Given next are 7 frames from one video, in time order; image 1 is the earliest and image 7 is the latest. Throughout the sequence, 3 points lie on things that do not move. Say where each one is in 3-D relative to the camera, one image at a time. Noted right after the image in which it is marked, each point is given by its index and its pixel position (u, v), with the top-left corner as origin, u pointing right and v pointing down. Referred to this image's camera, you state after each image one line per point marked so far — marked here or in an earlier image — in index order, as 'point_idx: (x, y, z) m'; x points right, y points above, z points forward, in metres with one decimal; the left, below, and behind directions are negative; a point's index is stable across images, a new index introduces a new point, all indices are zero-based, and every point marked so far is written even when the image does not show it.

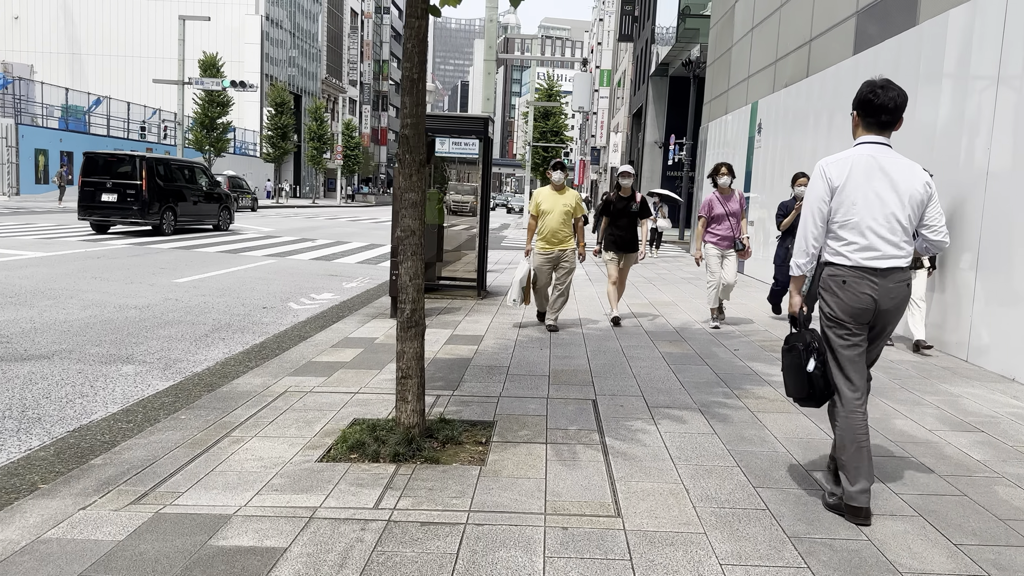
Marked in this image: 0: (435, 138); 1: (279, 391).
0: (-0.8, +1.5, +7.9) m
1: (-1.2, -0.5, +4.2) m
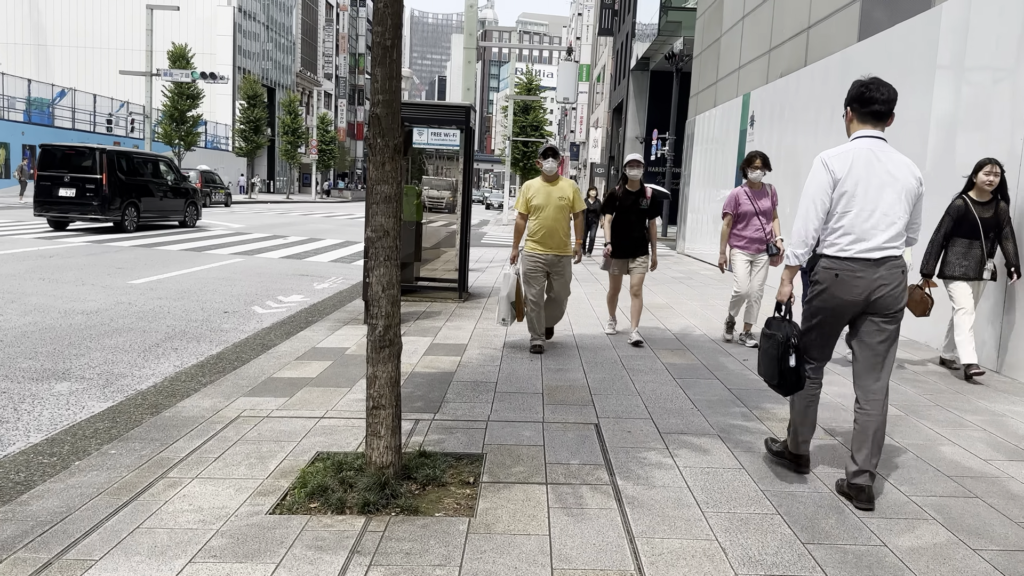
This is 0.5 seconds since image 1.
0: (-0.9, +1.5, +7.3) m
1: (-1.3, -0.6, +3.6) m
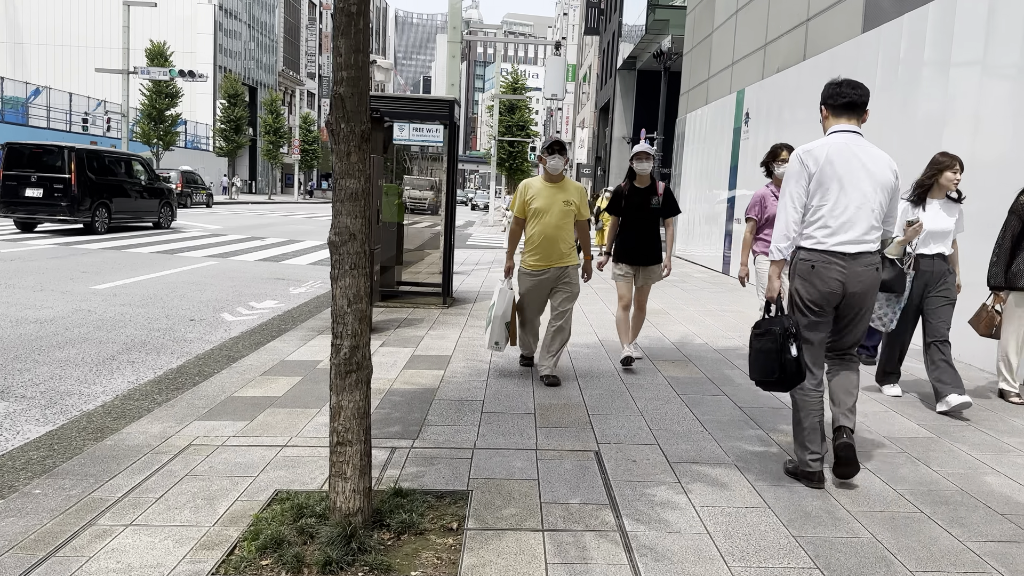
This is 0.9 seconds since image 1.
0: (-1.0, +1.4, +6.9) m
1: (-1.3, -0.6, +3.2) m
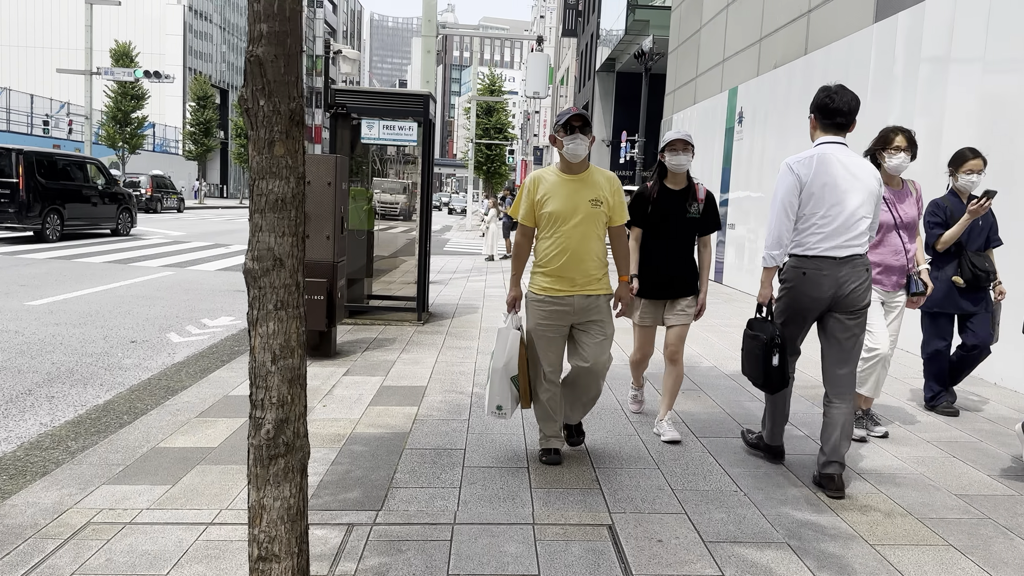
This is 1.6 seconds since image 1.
0: (-1.2, +1.3, +6.2) m
1: (-1.3, -0.7, +2.5) m
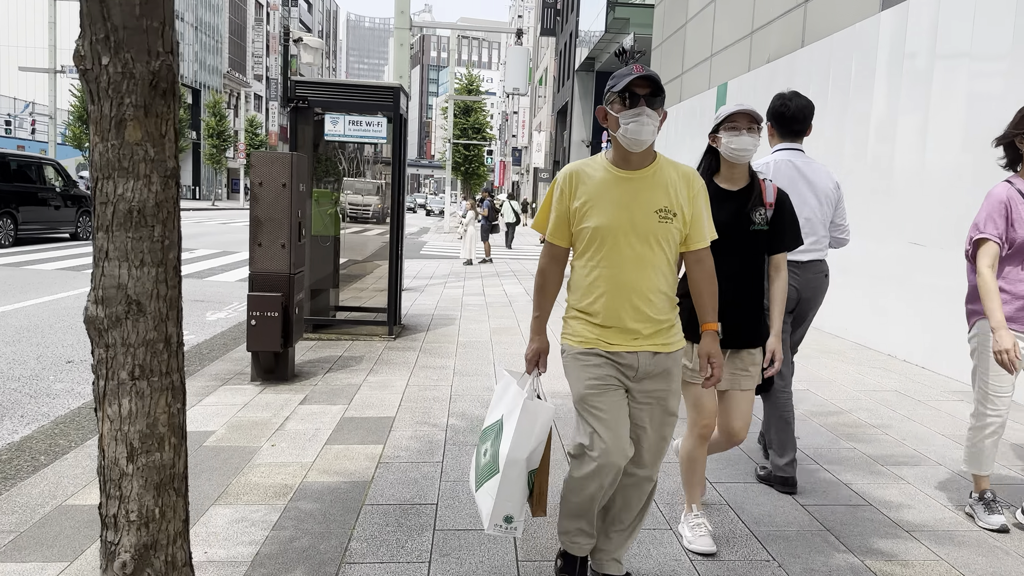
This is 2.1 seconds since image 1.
0: (-1.3, +1.2, +5.6) m
1: (-1.4, -0.8, +1.9) m
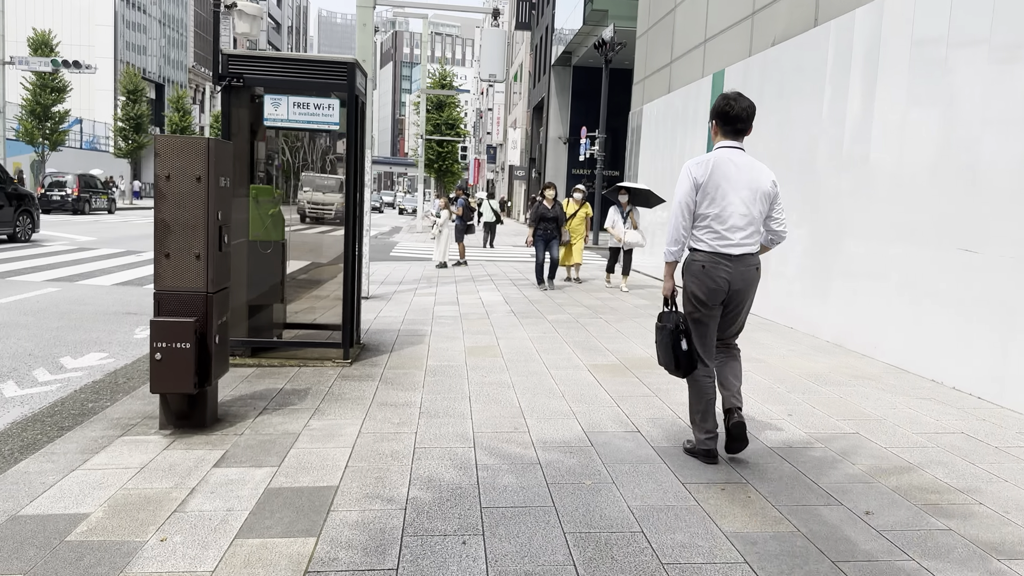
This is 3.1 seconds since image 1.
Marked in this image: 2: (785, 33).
0: (-1.5, +1.1, +4.7) m
1: (-1.4, -0.9, +1.0) m
2: (+2.4, +2.3, +7.1) m
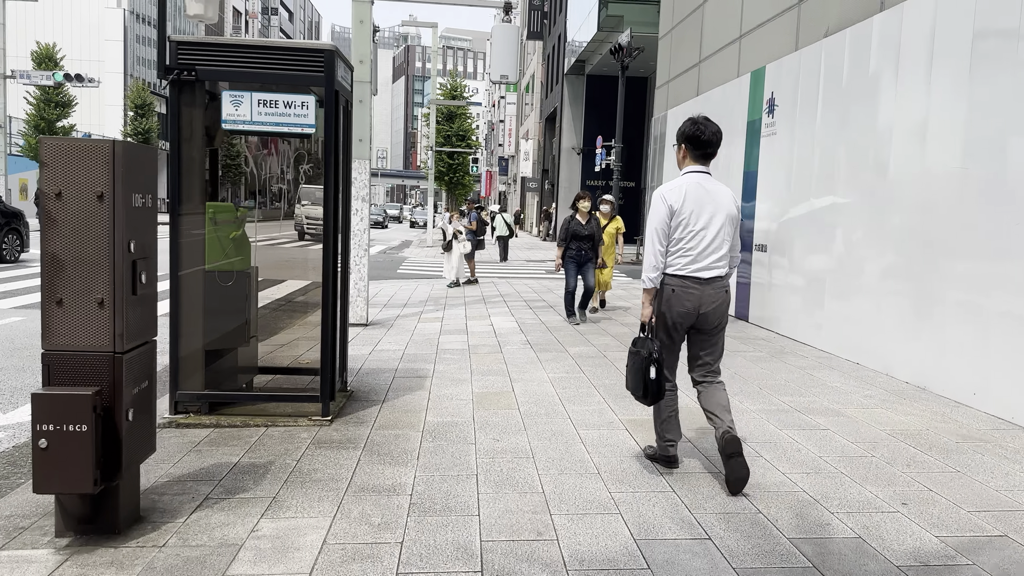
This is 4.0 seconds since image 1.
0: (-1.4, +0.9, +3.8) m
1: (-1.4, -1.1, +0.1) m
2: (+2.5, +2.1, +6.2) m
